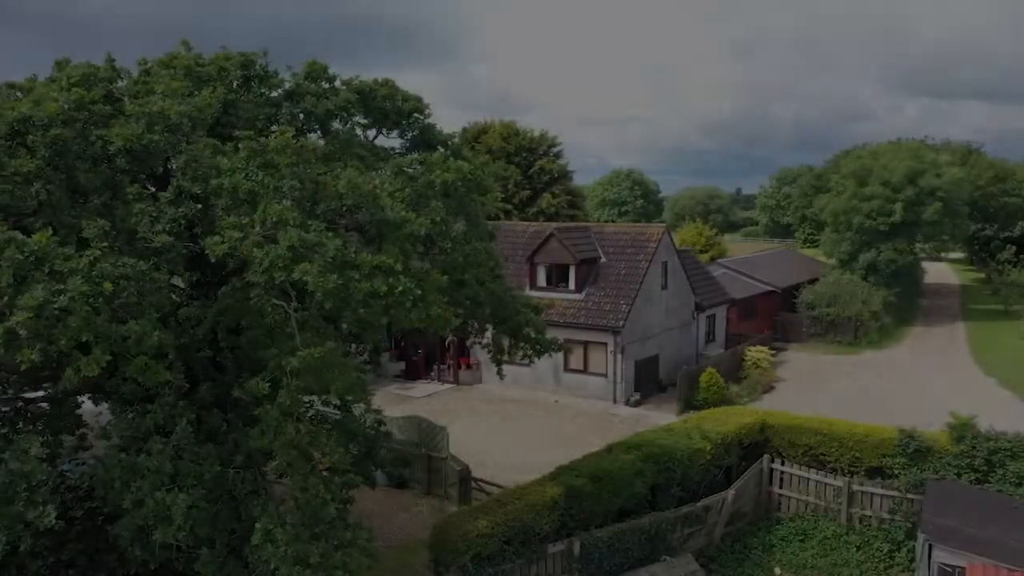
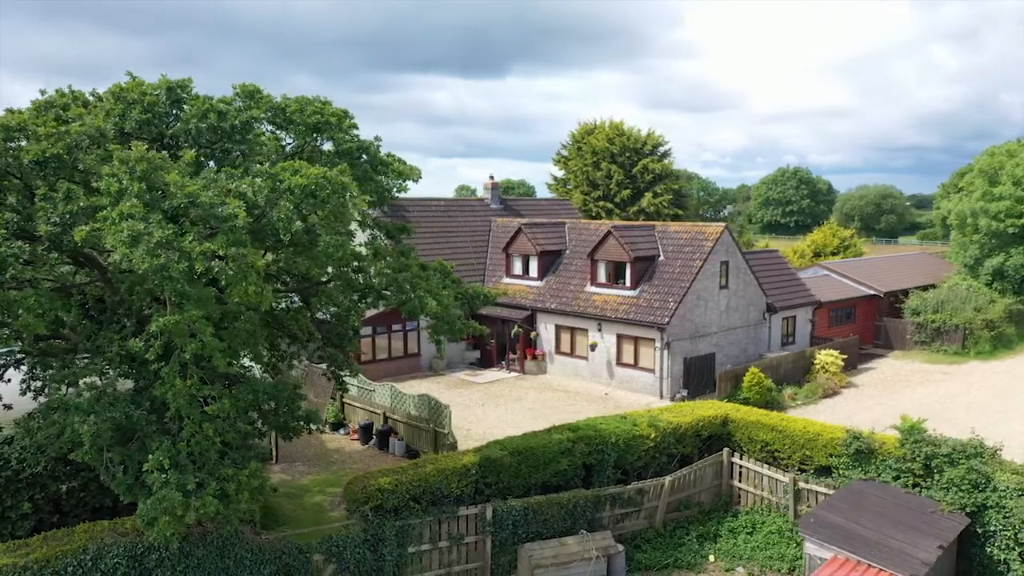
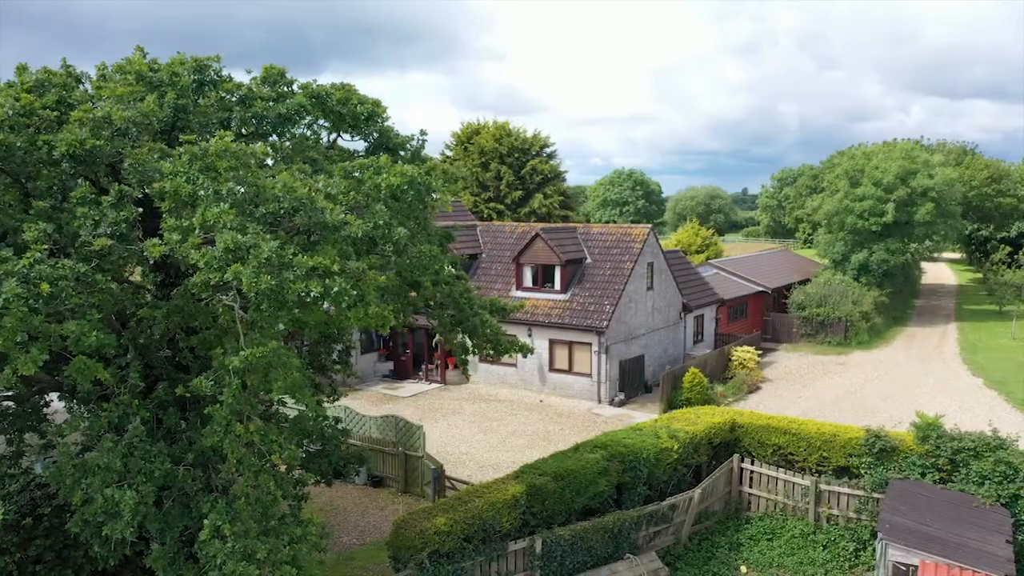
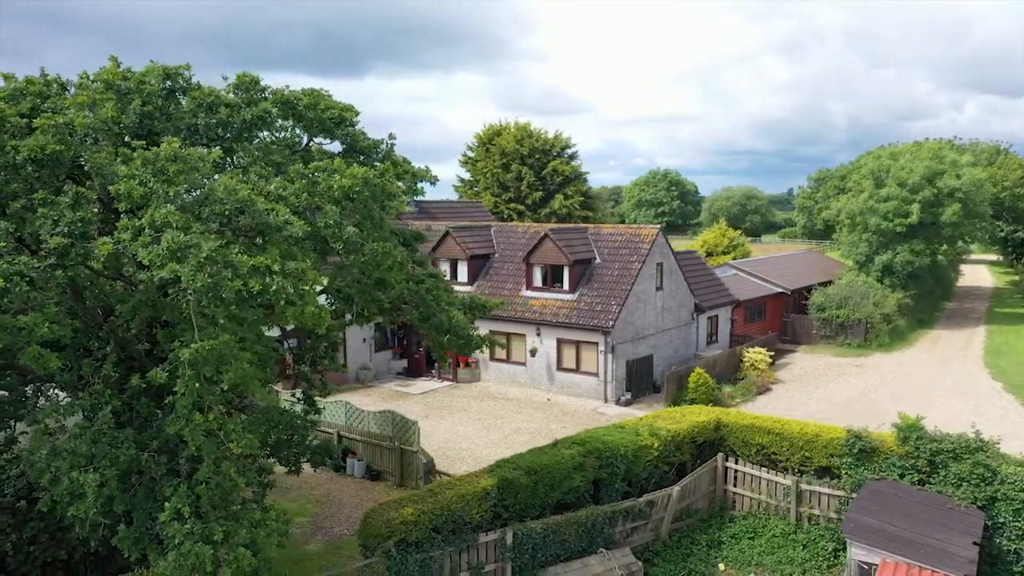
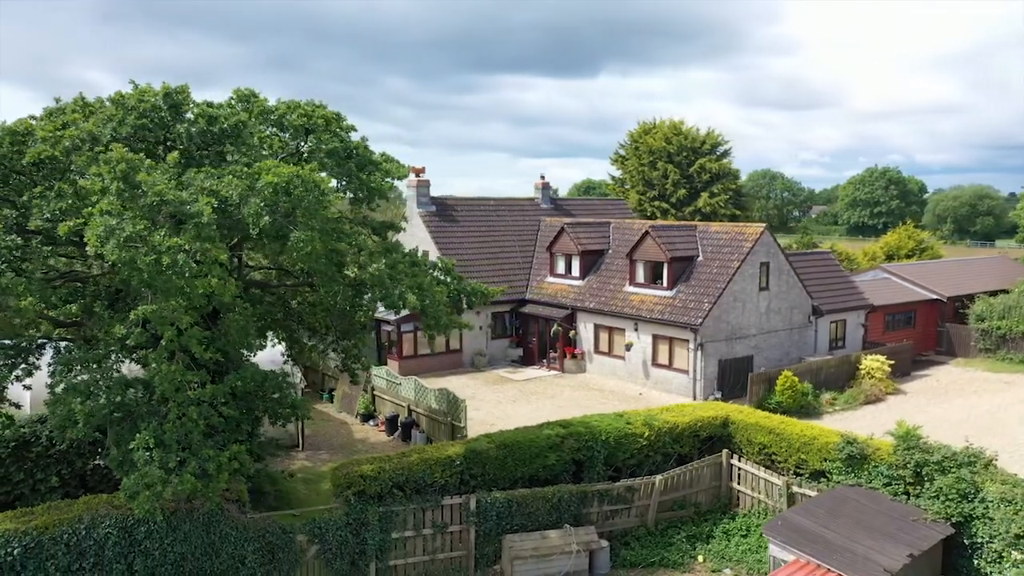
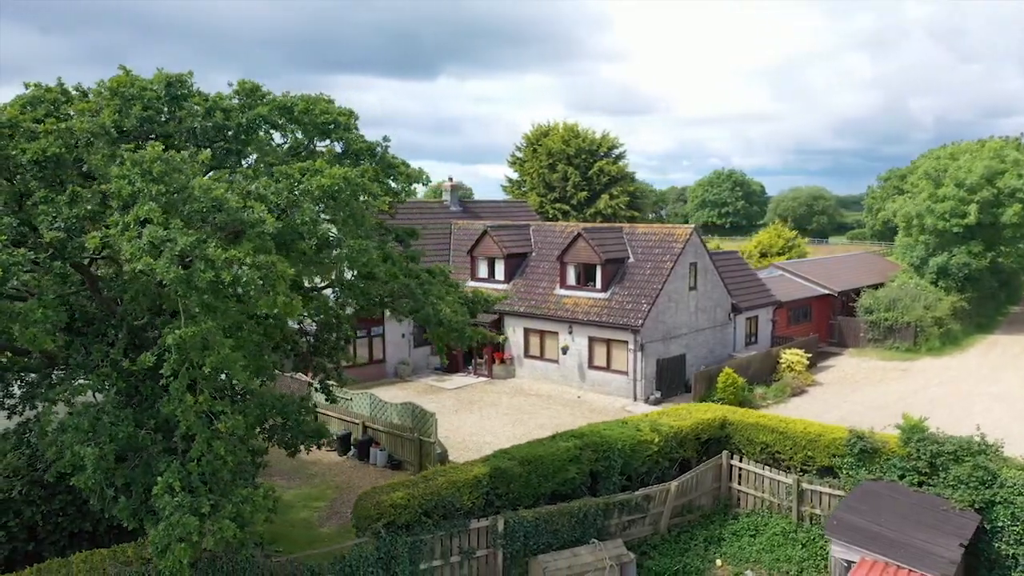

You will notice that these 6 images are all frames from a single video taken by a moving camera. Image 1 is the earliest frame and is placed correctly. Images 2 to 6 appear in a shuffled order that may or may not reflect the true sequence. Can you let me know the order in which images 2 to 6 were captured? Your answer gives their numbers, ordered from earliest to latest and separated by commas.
3, 4, 6, 2, 5
